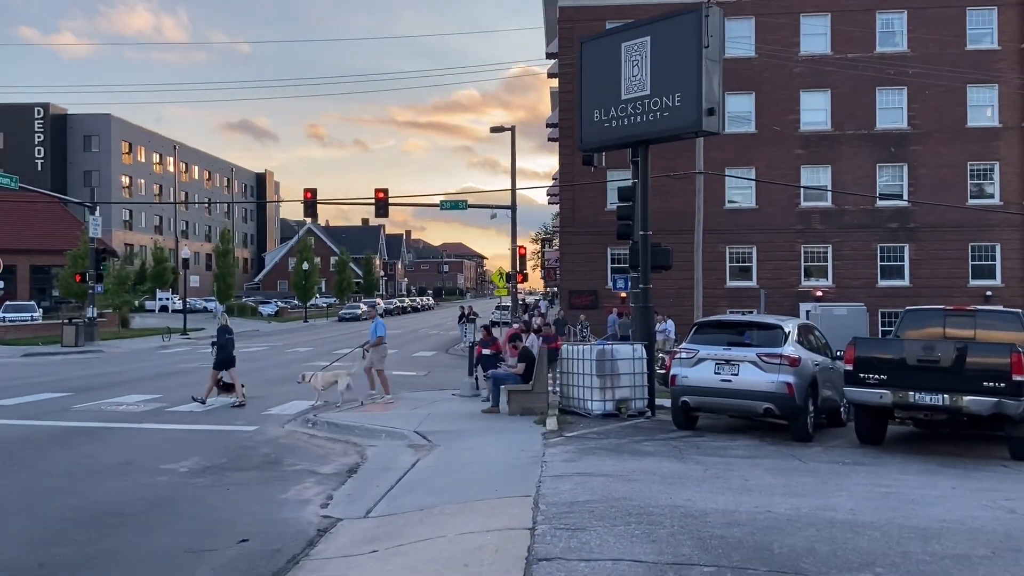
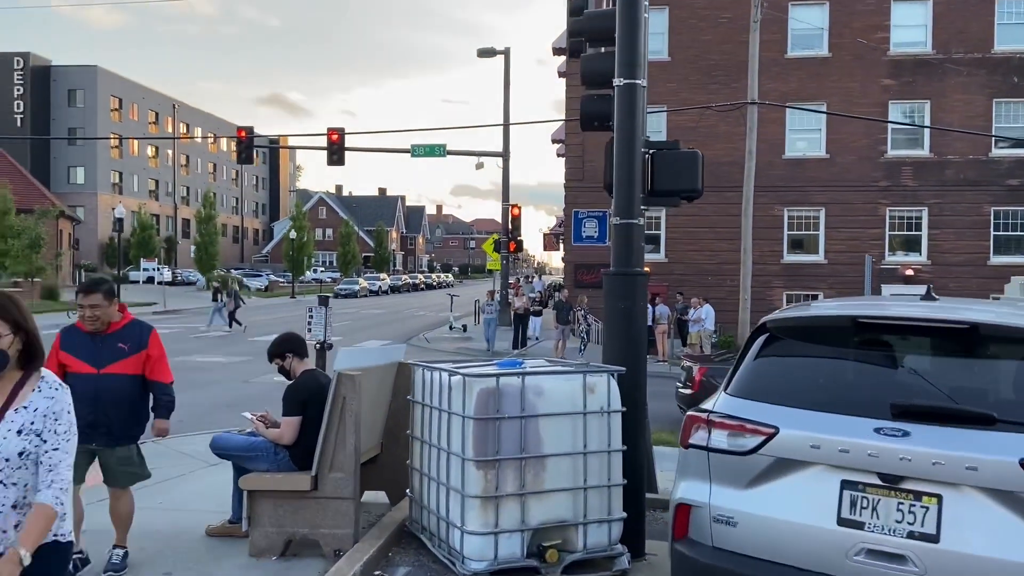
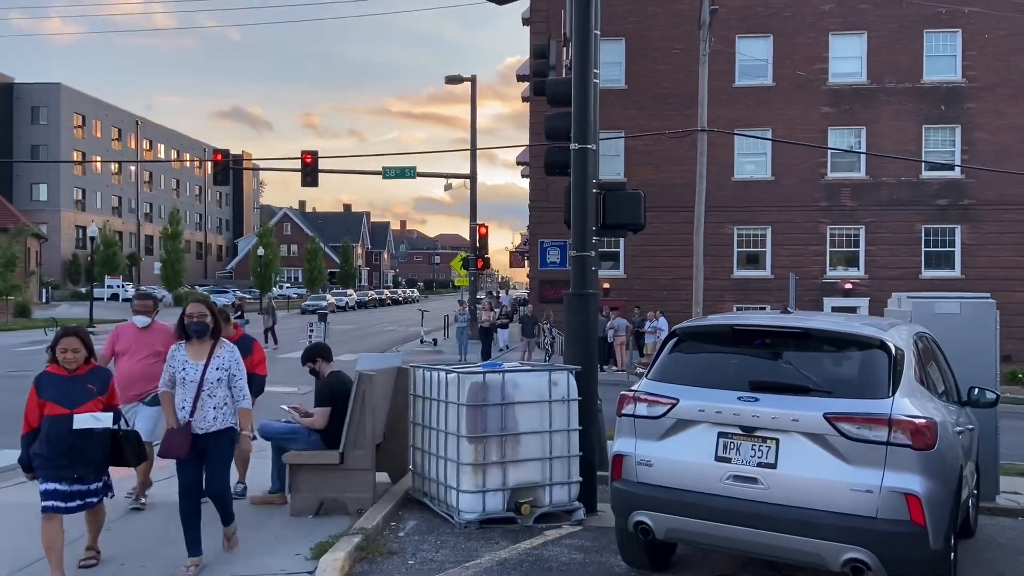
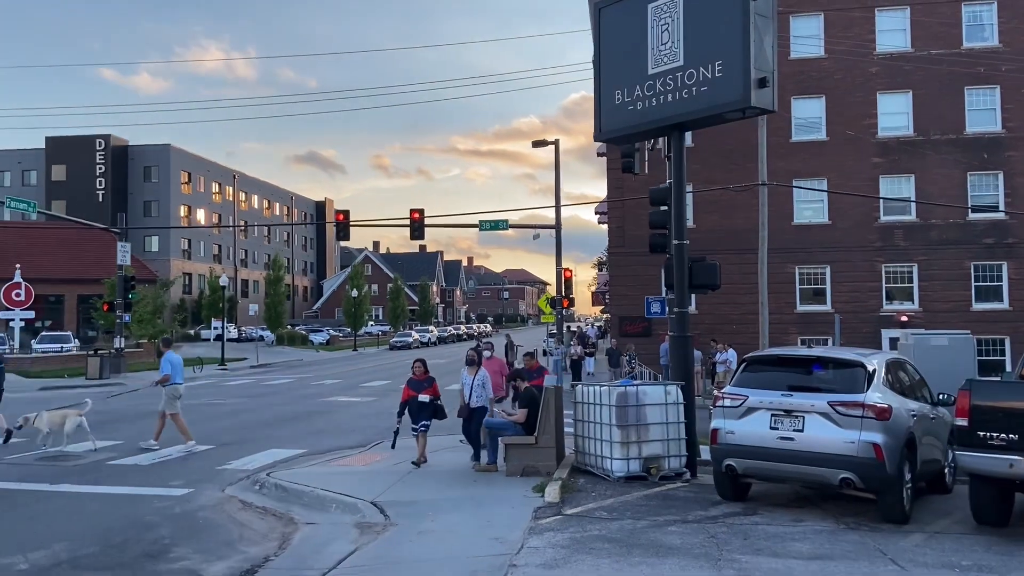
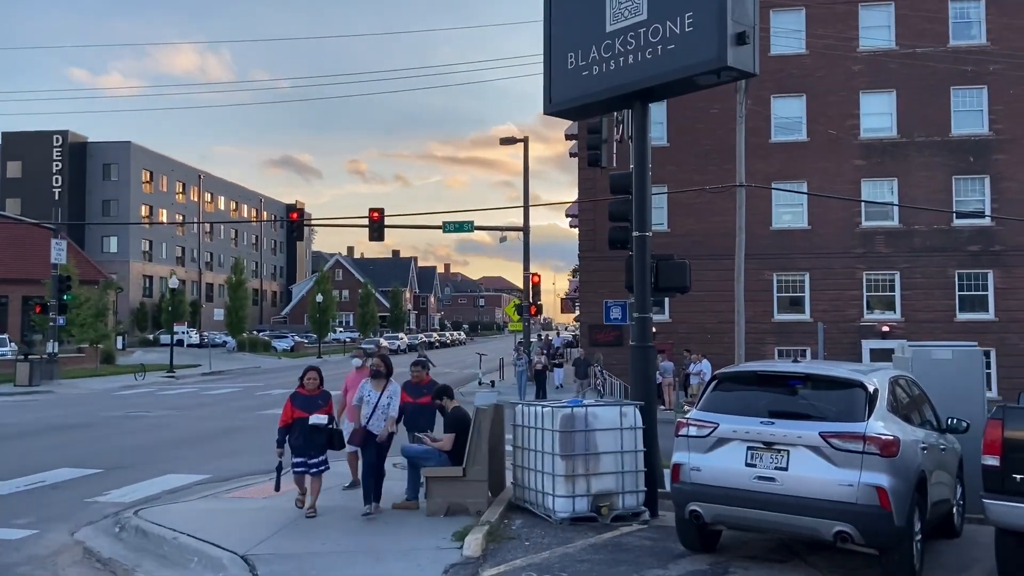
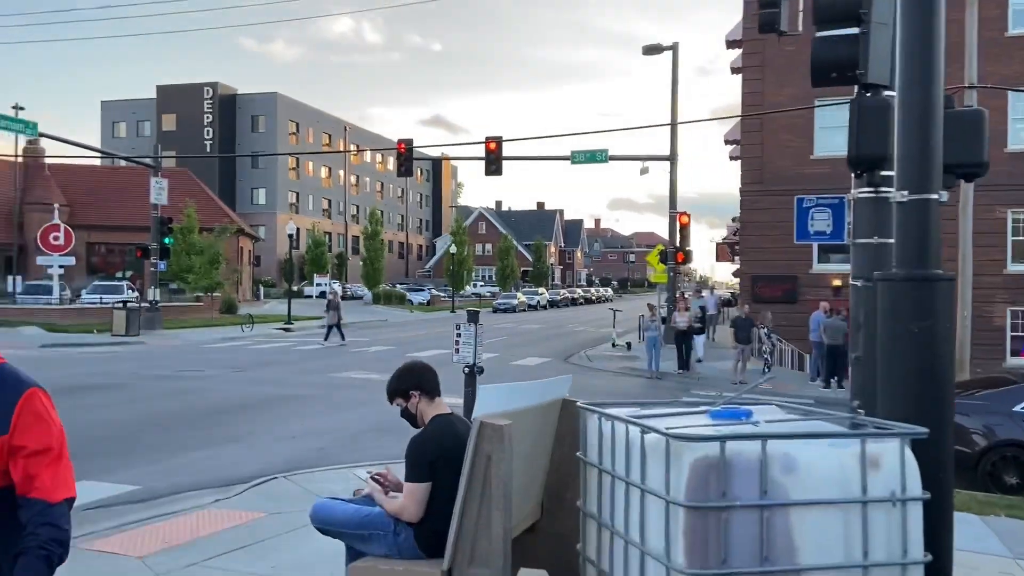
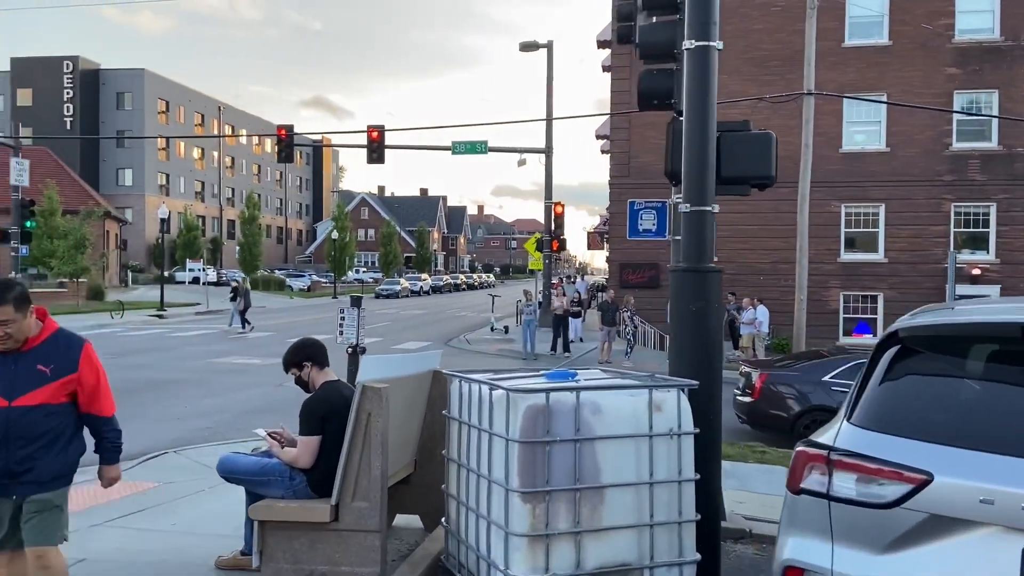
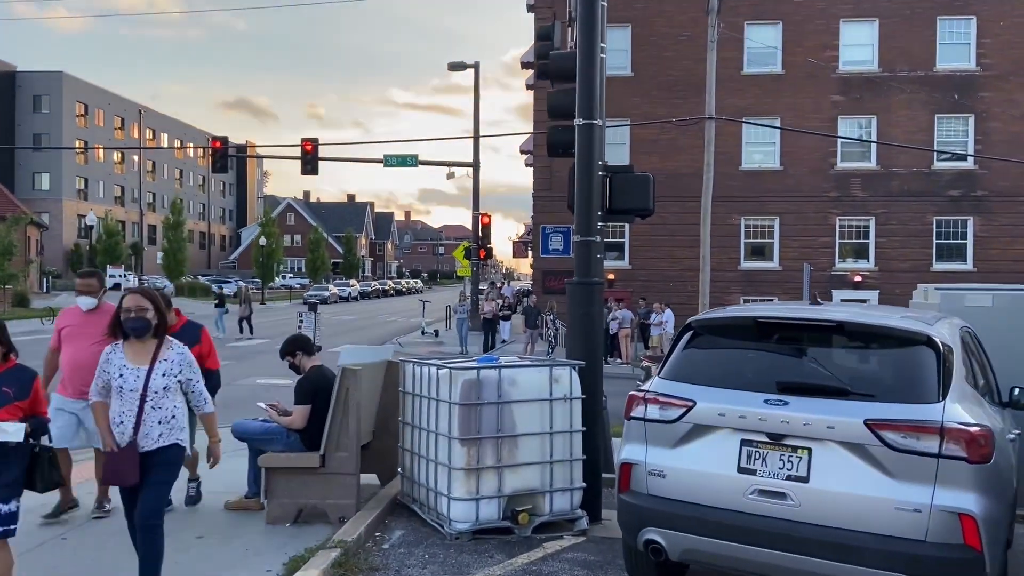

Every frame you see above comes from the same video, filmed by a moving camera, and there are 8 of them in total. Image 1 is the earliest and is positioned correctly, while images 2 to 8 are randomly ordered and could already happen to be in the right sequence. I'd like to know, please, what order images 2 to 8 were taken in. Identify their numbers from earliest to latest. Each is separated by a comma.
4, 5, 3, 8, 2, 7, 6
